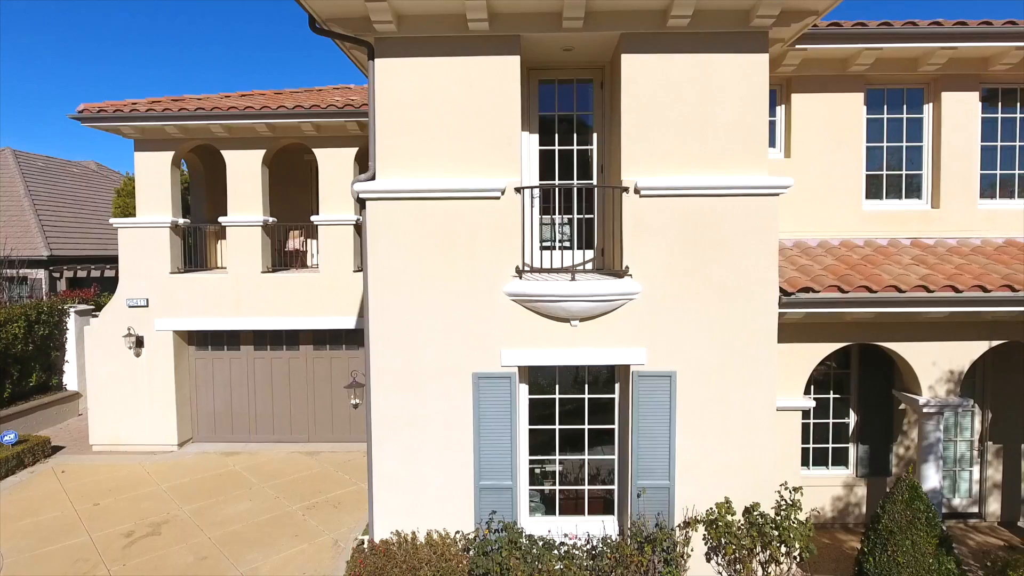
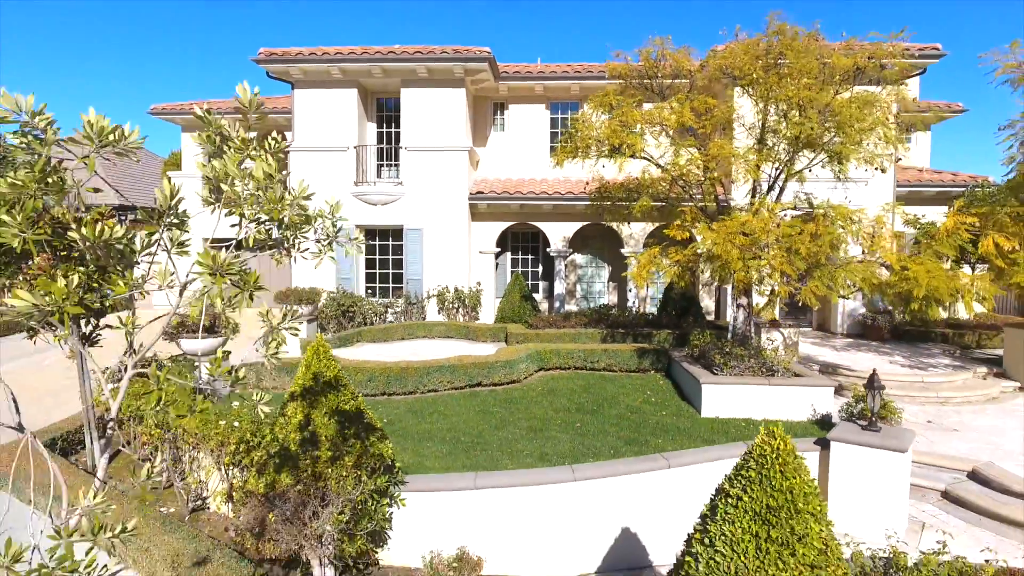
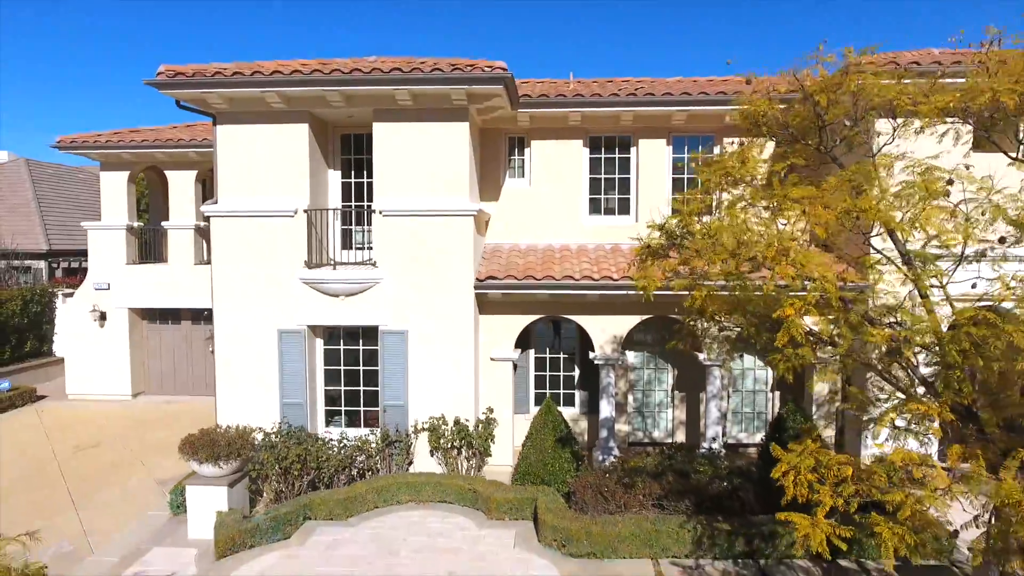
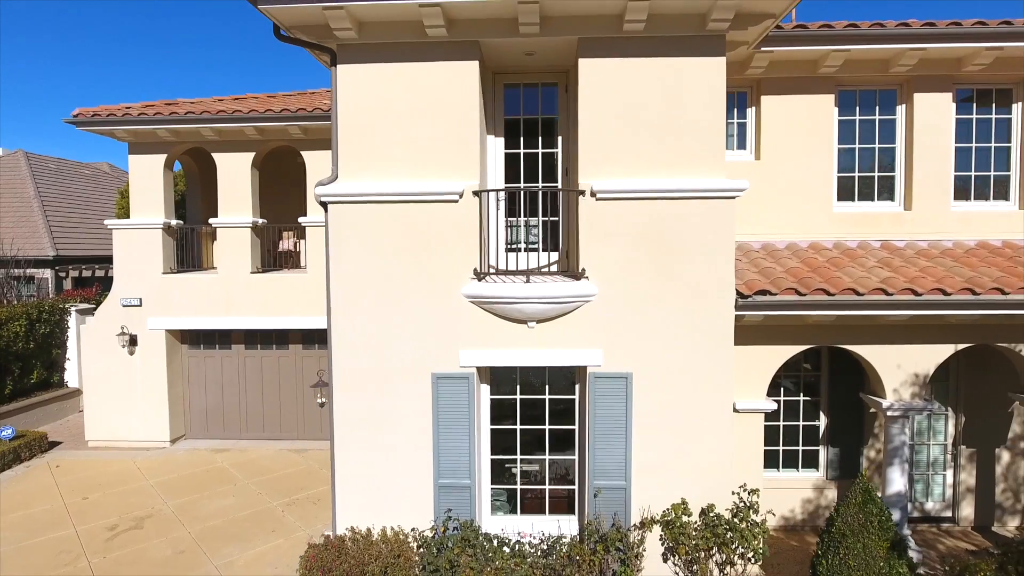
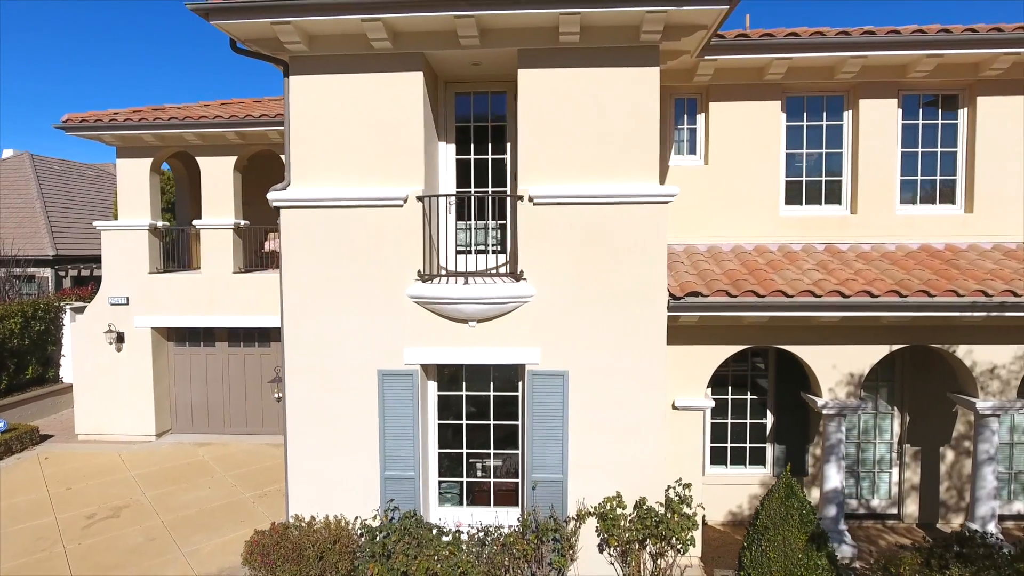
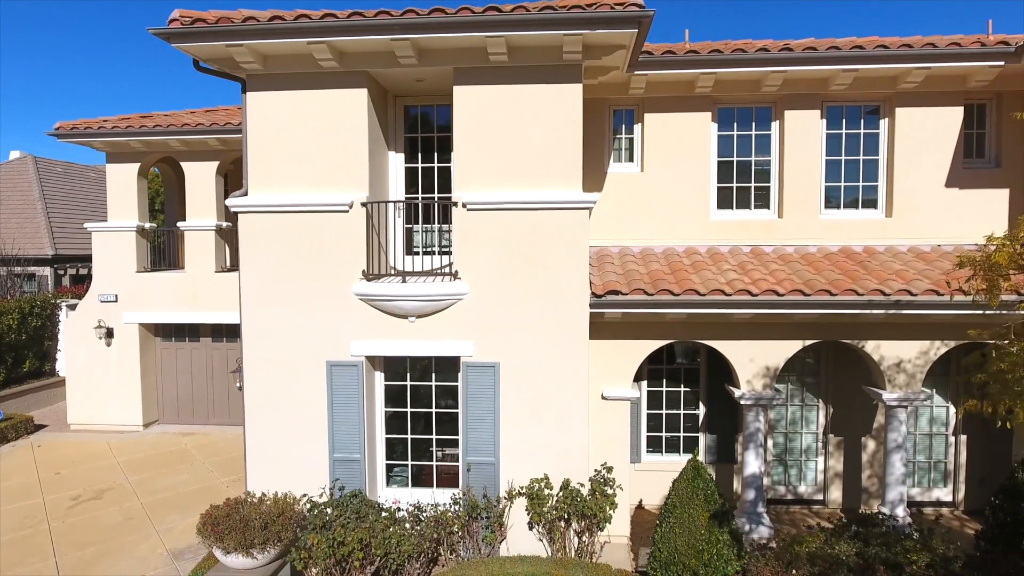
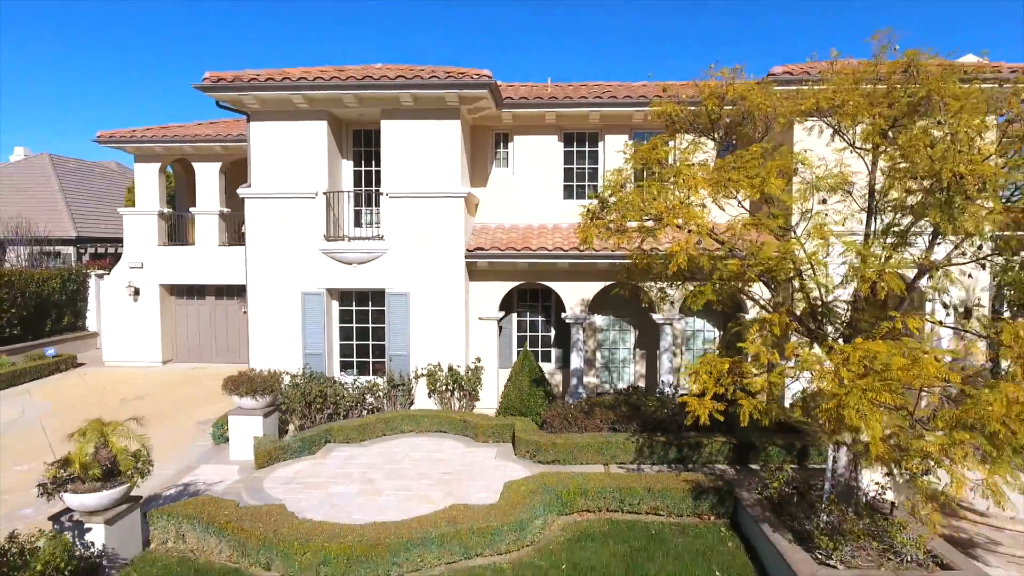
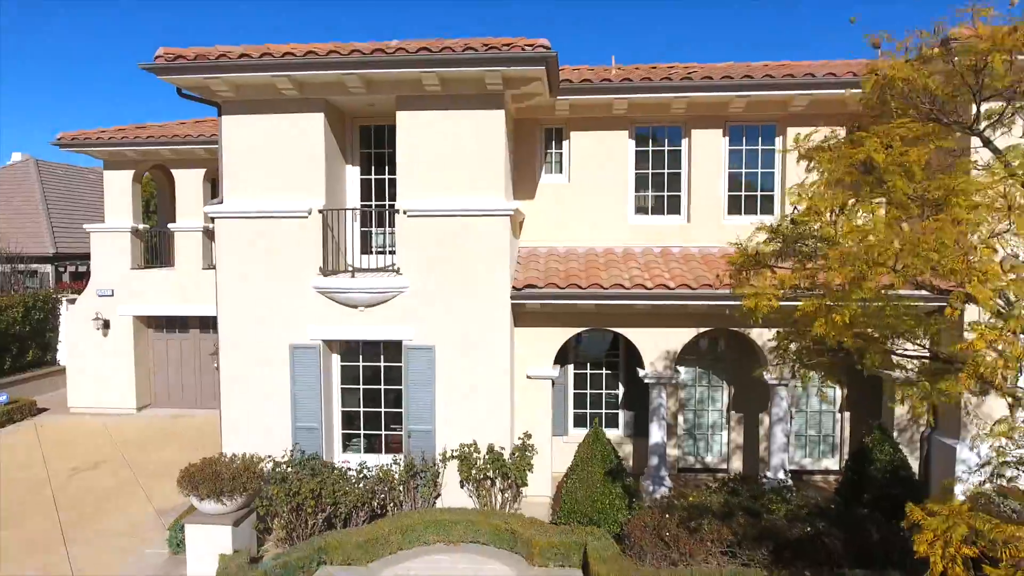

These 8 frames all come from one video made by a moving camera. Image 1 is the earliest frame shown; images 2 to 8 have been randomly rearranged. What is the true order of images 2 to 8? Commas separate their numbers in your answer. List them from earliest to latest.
4, 5, 6, 8, 3, 7, 2
